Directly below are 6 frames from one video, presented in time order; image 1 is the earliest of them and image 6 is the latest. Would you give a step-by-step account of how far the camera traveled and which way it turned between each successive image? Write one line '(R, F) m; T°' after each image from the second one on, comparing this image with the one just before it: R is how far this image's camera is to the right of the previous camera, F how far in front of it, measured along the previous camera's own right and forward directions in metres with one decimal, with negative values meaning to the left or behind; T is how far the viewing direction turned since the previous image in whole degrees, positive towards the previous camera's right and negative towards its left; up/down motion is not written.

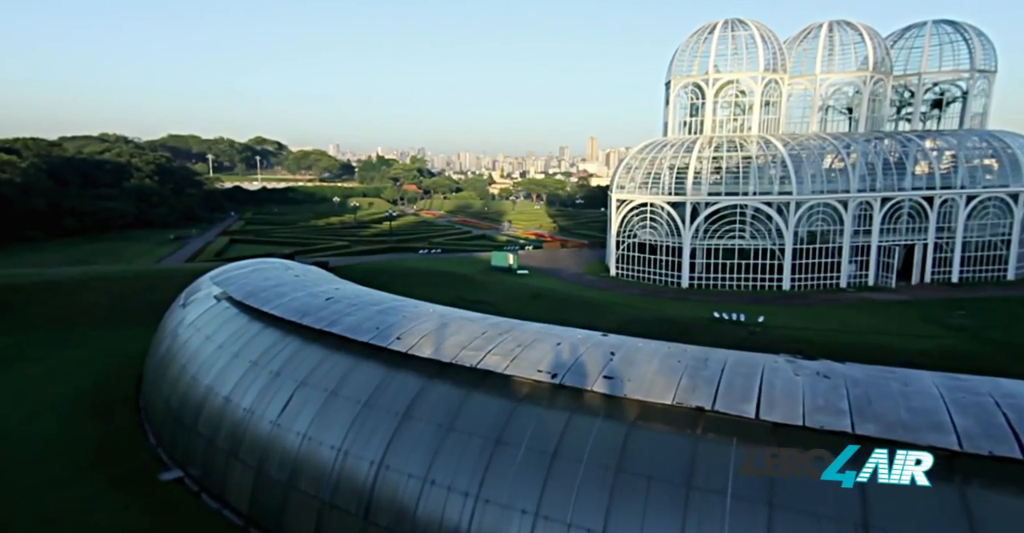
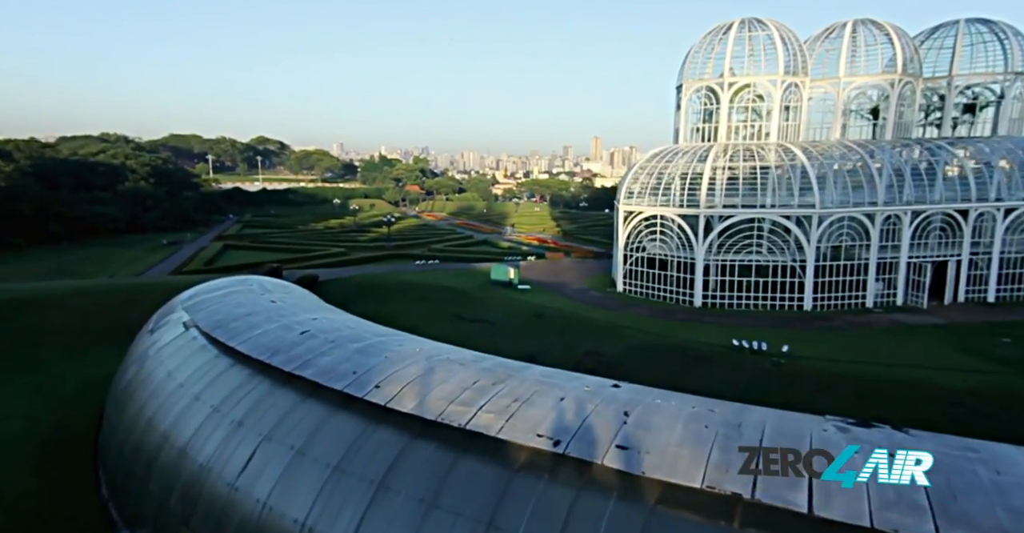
(+0.2, +2.7) m; 0°
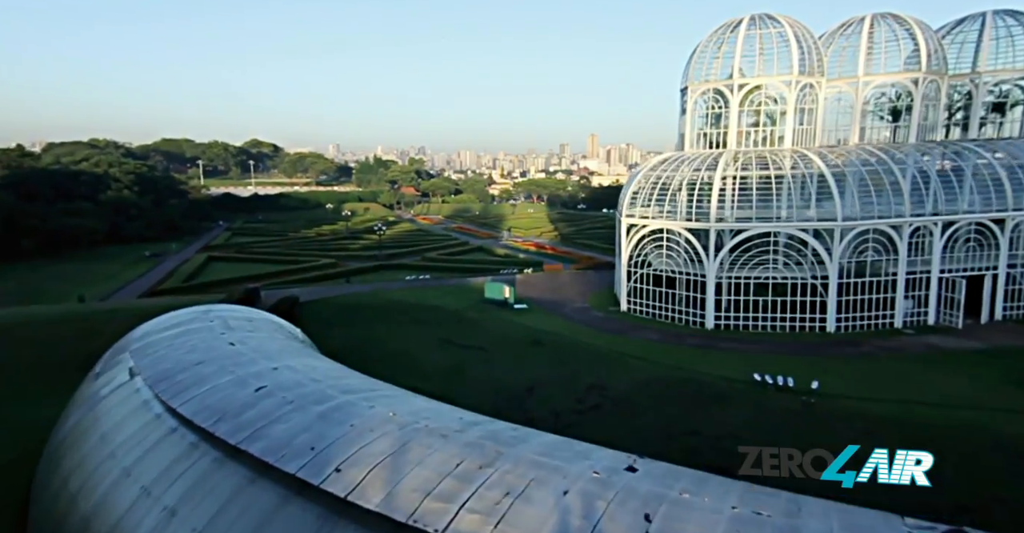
(+0.2, +3.0) m; 0°
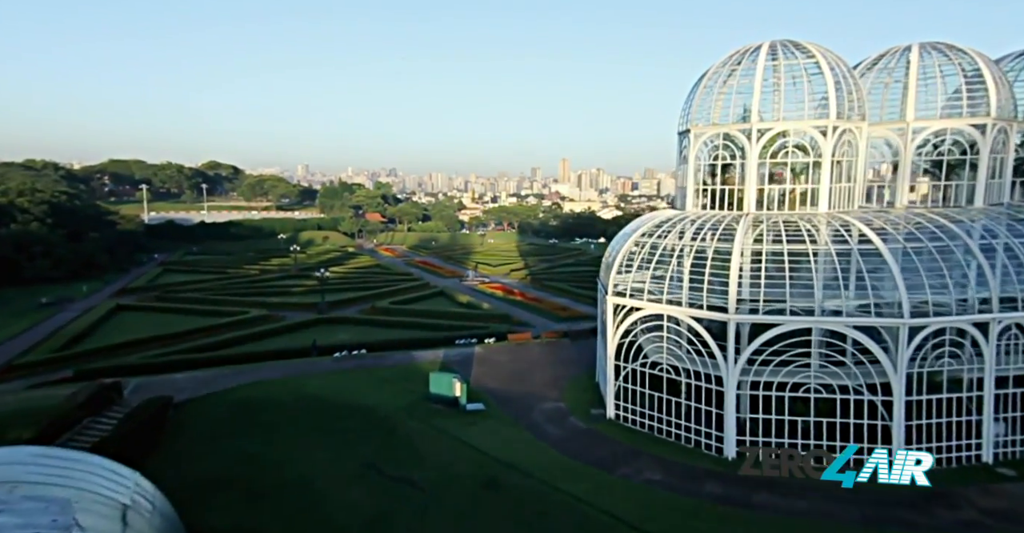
(+0.8, +9.2) m; +2°
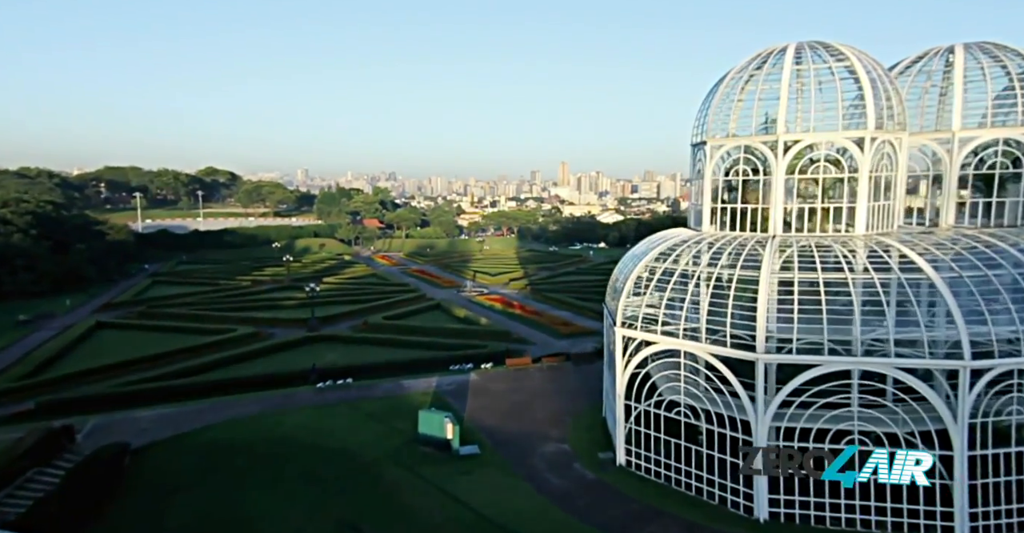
(+0.1, +3.1) m; 0°
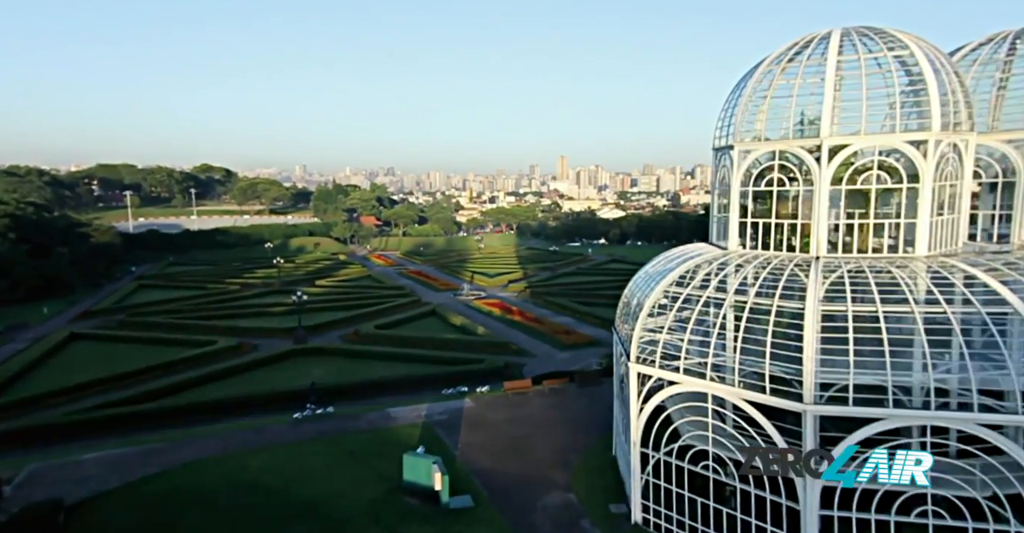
(+0.1, +3.7) m; 0°
